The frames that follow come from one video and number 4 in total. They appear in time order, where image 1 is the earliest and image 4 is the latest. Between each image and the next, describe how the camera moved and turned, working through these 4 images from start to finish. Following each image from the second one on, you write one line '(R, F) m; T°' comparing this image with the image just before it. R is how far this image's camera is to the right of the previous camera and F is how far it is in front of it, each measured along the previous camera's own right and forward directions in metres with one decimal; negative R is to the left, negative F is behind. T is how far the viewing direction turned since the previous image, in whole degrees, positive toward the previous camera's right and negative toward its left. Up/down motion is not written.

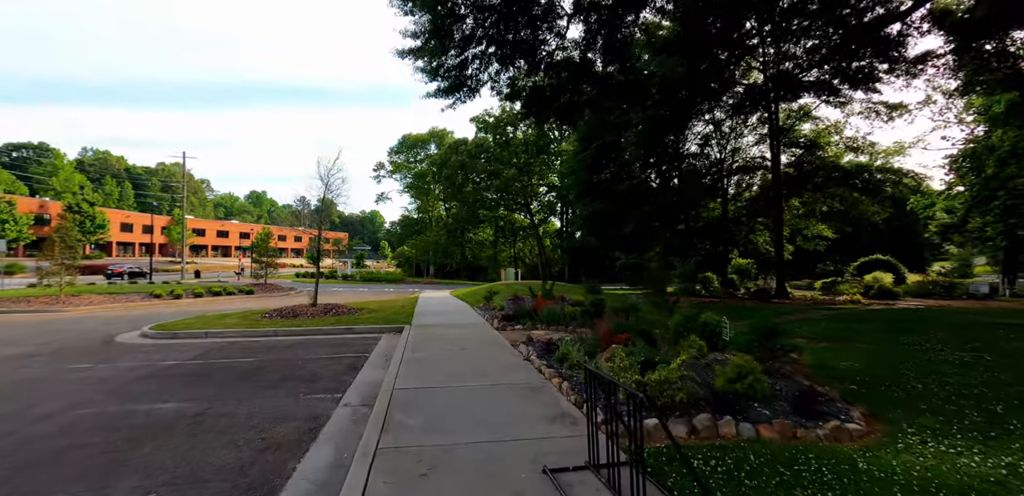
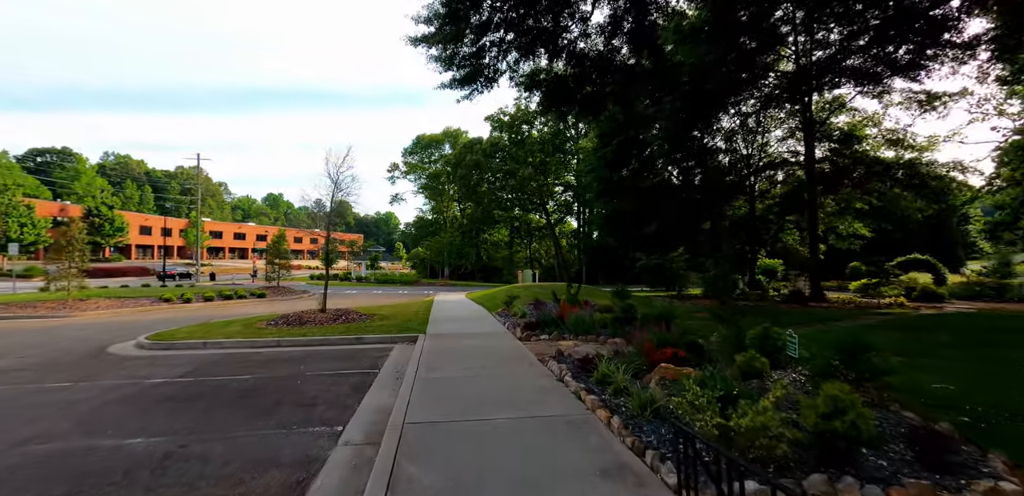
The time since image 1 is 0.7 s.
(-0.2, +0.8) m; -2°
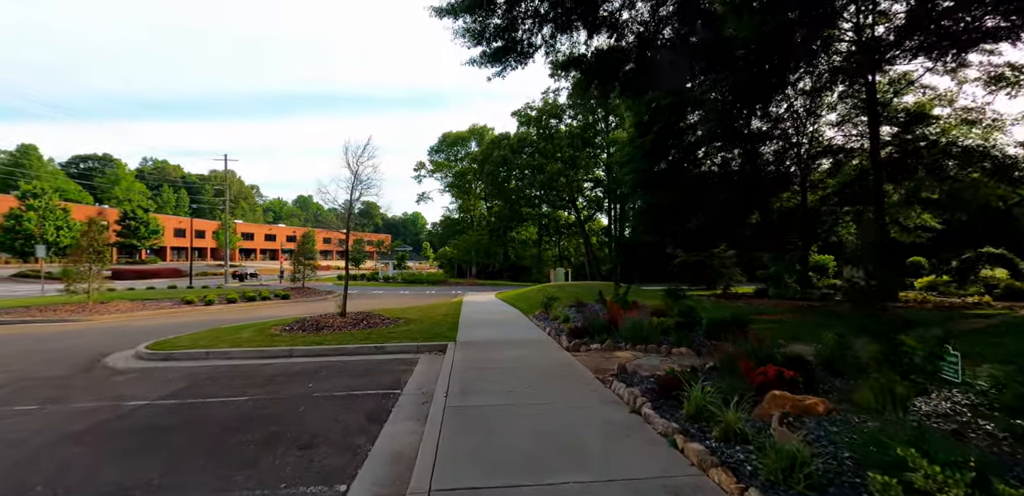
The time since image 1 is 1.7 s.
(-0.3, +1.1) m; -3°
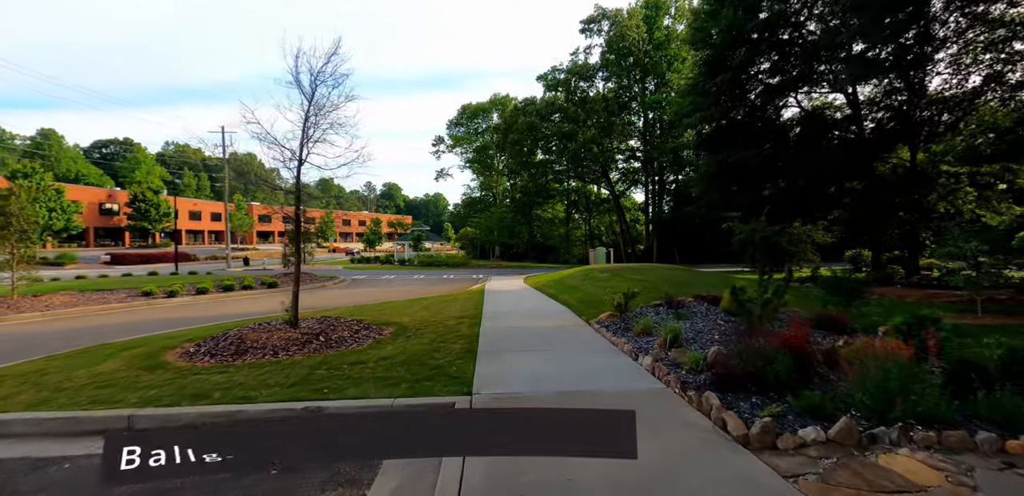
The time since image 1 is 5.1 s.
(-0.4, +3.4) m; -3°
